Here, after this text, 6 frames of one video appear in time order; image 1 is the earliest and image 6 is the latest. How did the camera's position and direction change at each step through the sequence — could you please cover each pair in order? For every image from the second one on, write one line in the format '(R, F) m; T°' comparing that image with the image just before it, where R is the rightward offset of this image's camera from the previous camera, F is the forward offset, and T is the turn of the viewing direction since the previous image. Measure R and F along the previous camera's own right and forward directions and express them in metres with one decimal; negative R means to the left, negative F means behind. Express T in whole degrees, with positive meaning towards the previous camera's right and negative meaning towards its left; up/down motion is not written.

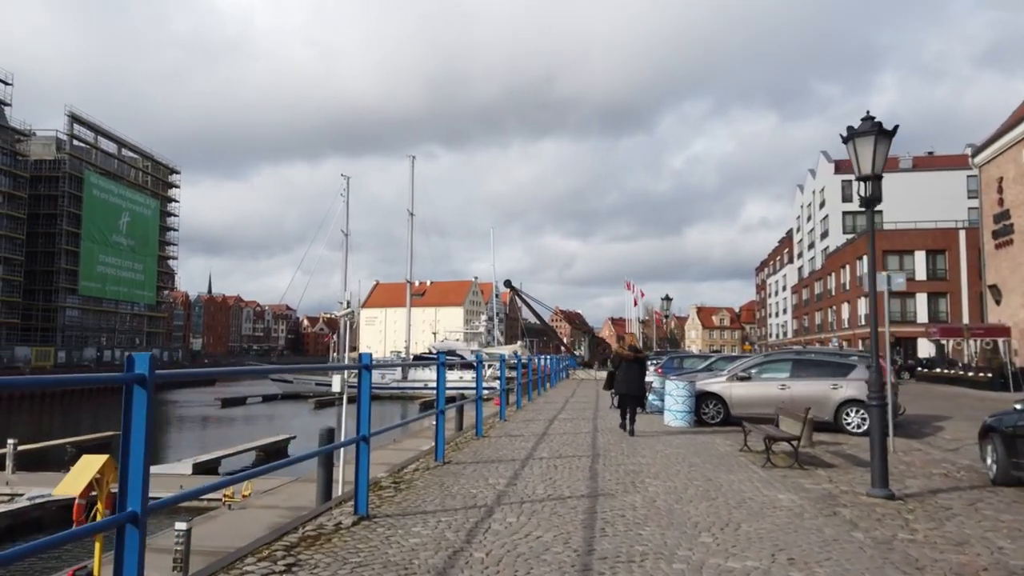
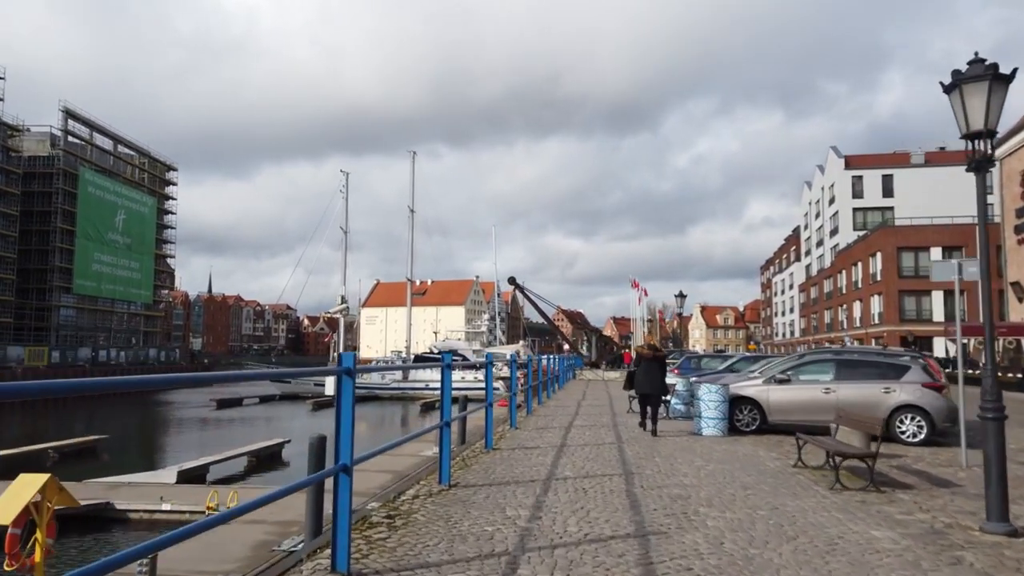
(-0.2, +1.4) m; 0°
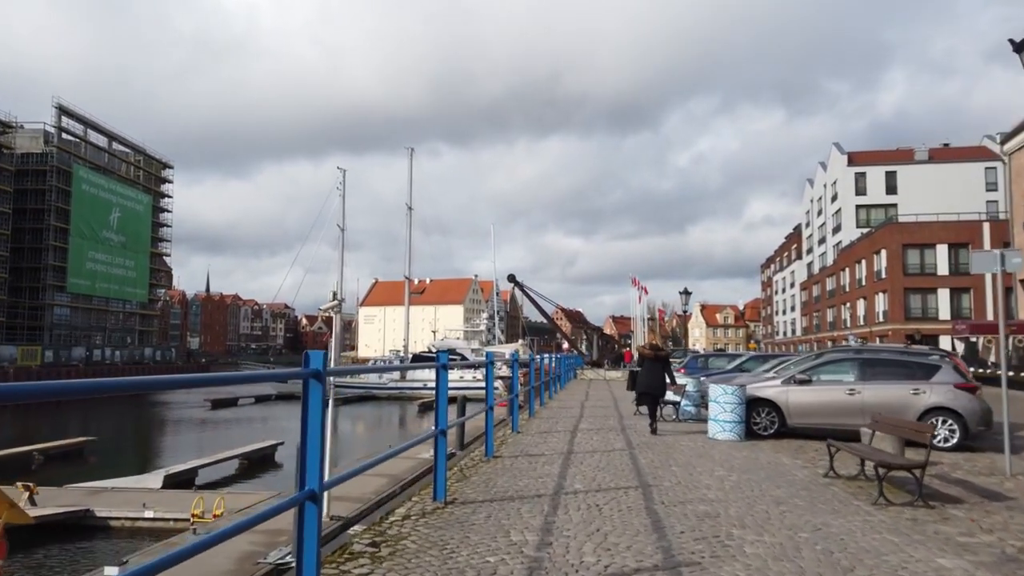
(0.0, +0.8) m; 0°
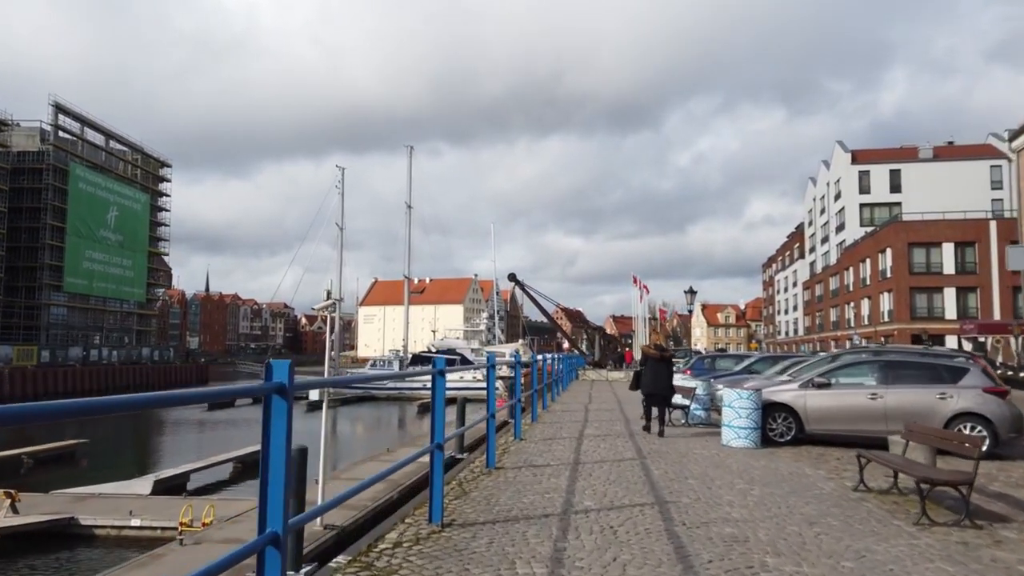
(0.0, +0.6) m; 0°
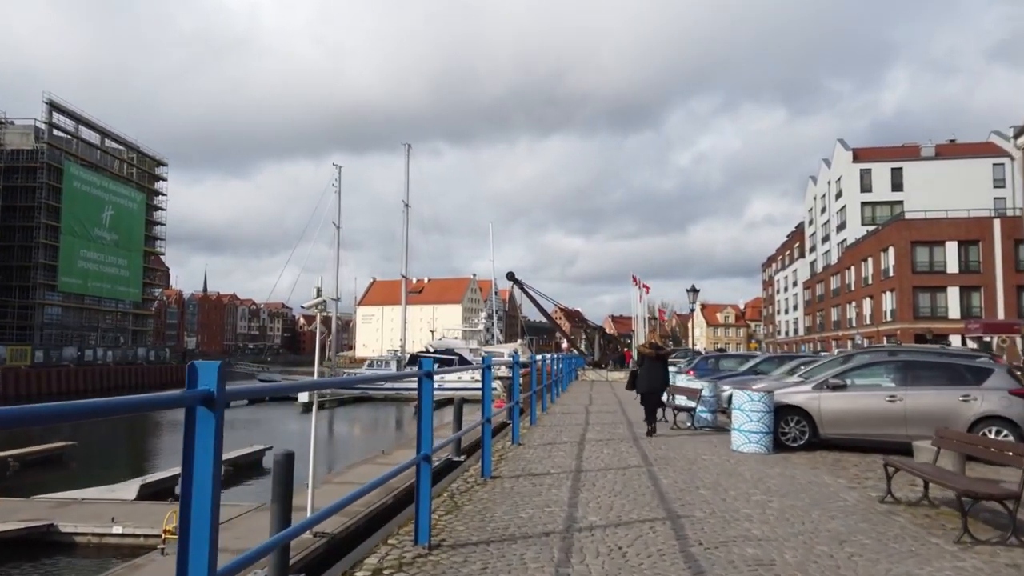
(0.0, +0.6) m; 0°
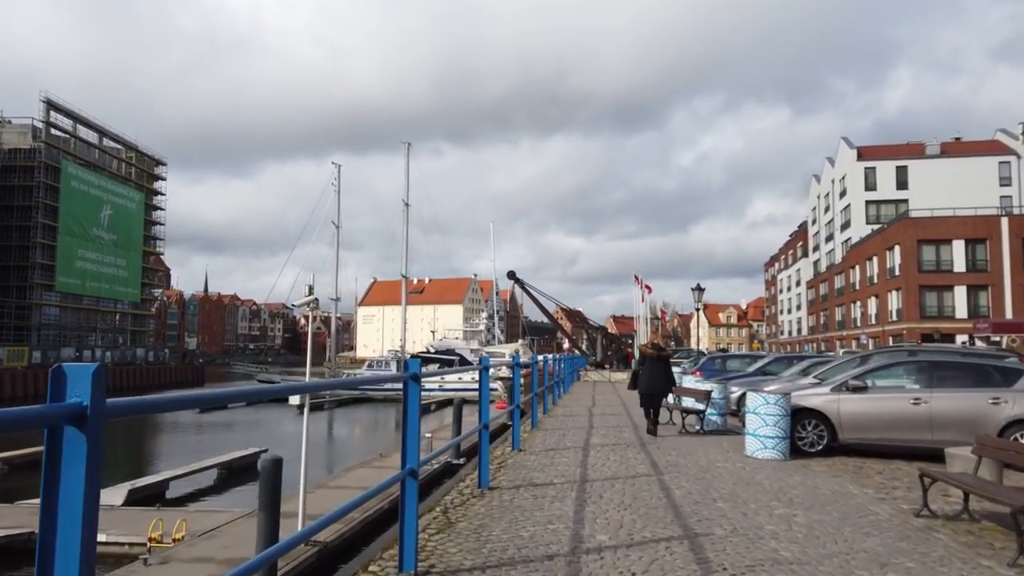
(0.0, +0.6) m; 0°
